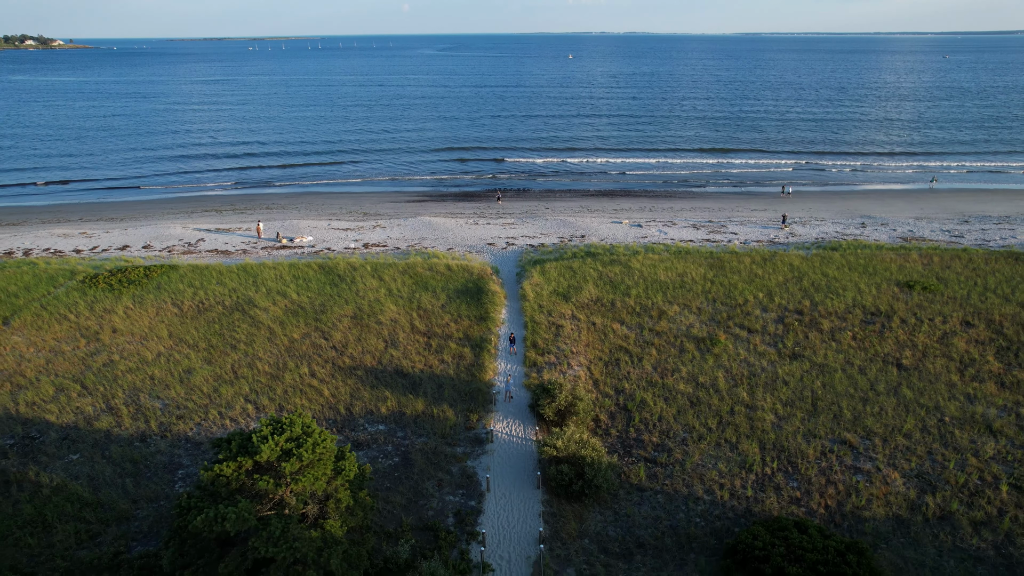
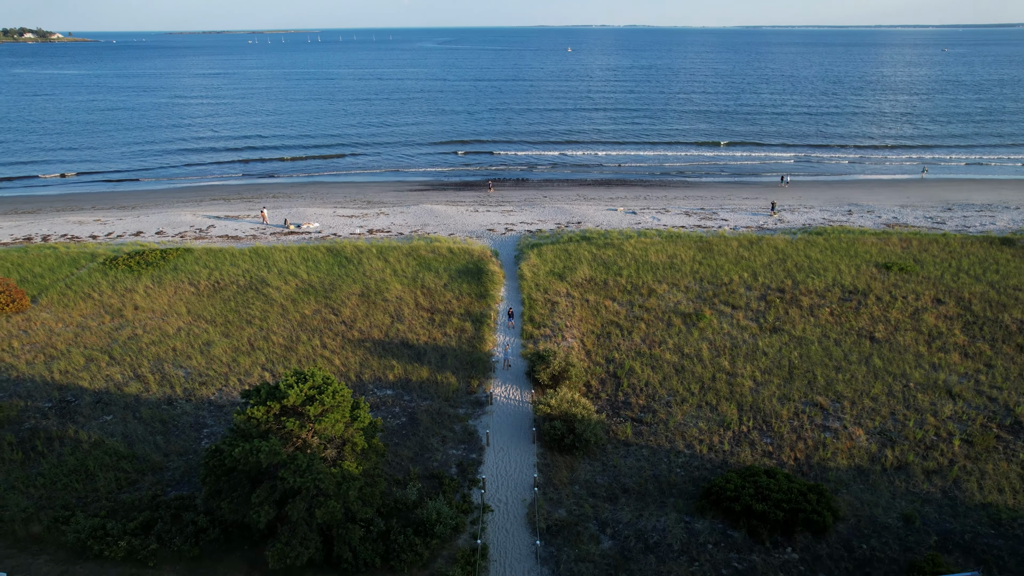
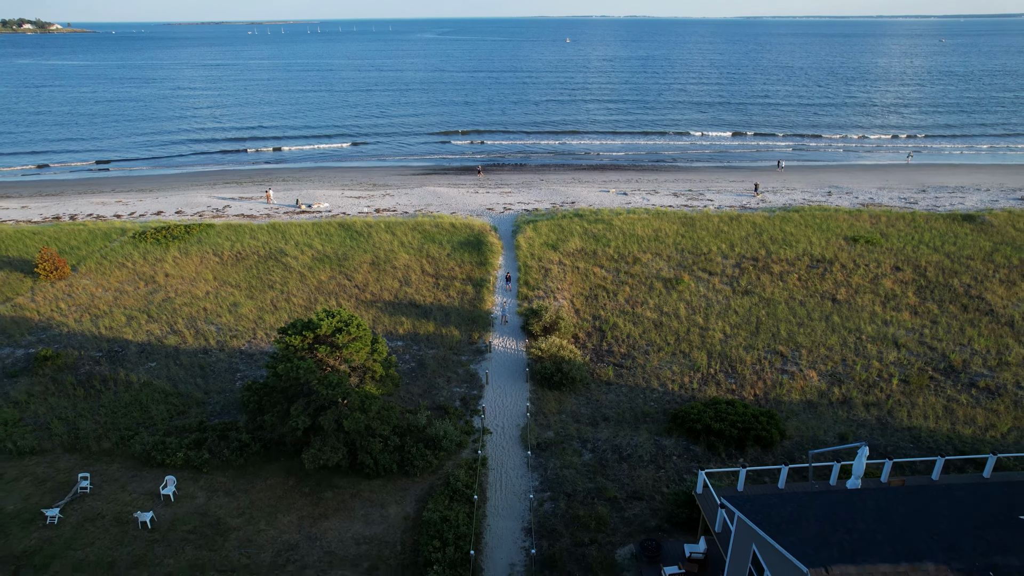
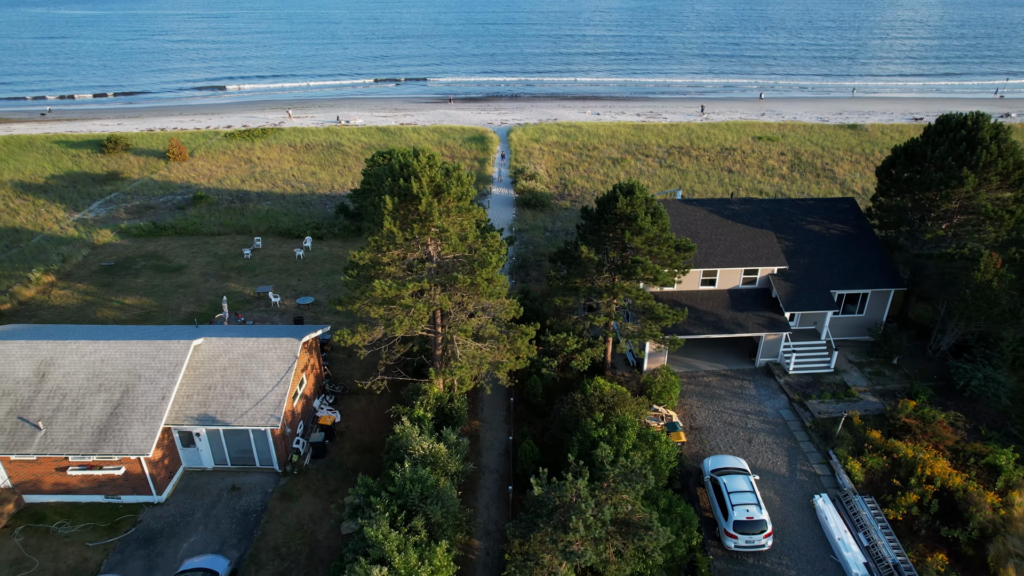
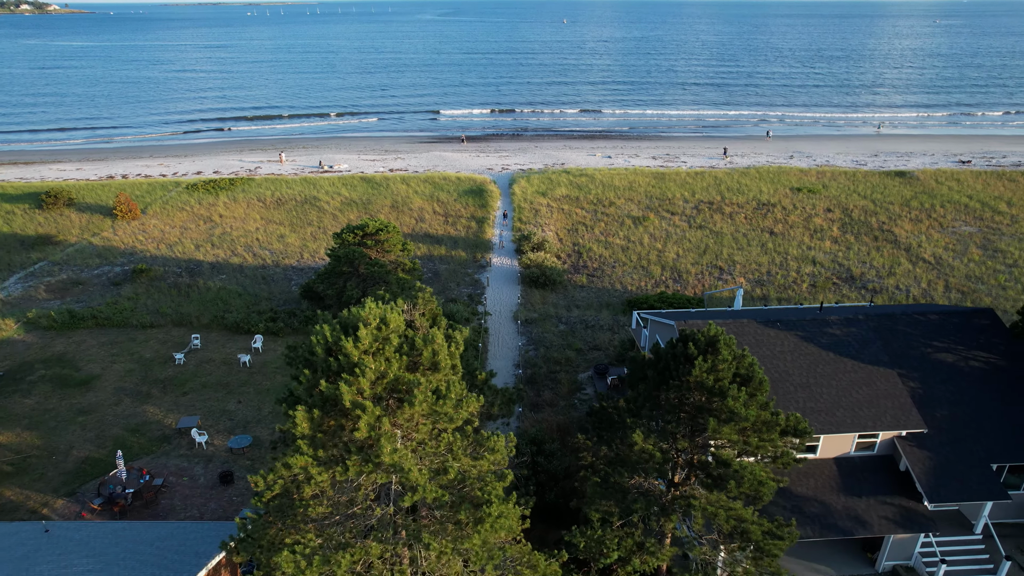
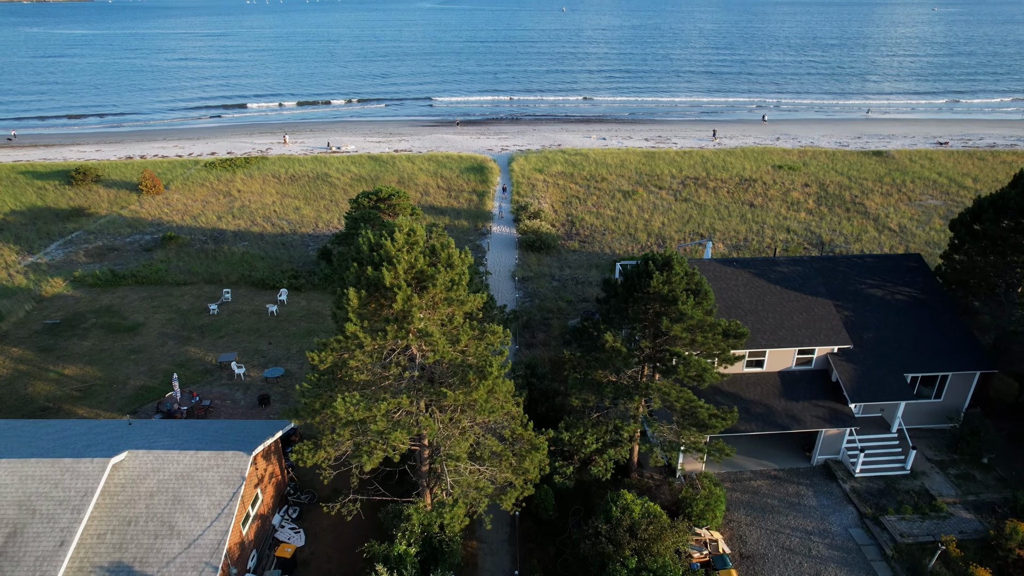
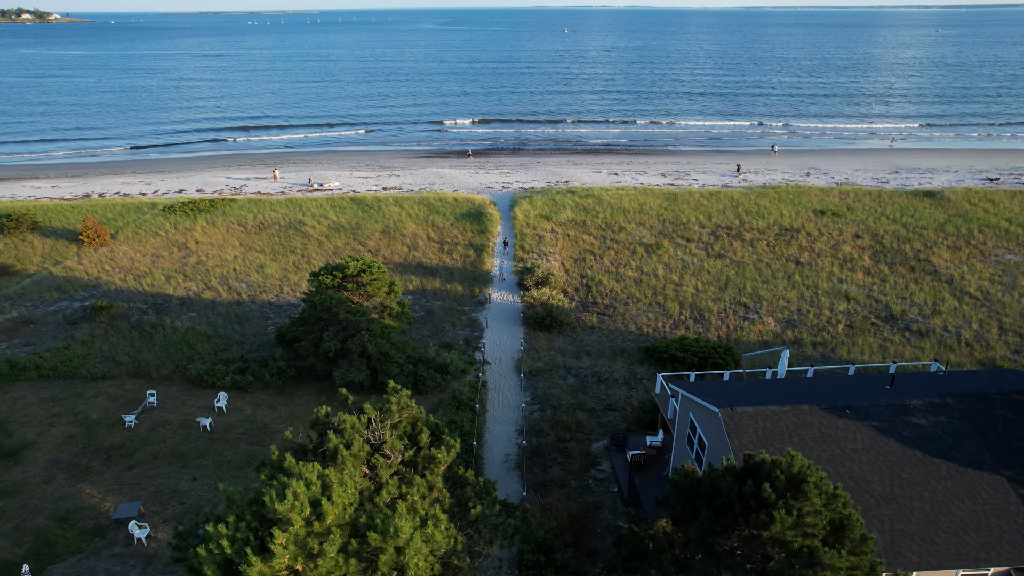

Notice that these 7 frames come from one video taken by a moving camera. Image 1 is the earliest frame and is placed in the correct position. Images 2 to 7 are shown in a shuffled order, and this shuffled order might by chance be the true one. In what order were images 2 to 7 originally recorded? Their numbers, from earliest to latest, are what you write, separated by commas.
2, 3, 7, 5, 6, 4
